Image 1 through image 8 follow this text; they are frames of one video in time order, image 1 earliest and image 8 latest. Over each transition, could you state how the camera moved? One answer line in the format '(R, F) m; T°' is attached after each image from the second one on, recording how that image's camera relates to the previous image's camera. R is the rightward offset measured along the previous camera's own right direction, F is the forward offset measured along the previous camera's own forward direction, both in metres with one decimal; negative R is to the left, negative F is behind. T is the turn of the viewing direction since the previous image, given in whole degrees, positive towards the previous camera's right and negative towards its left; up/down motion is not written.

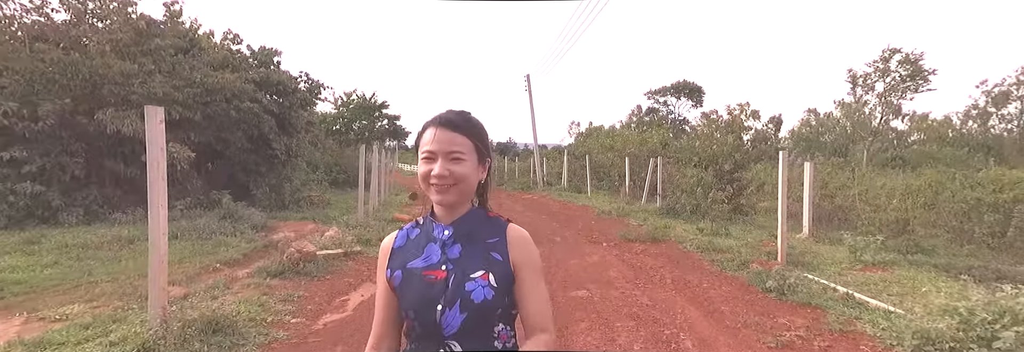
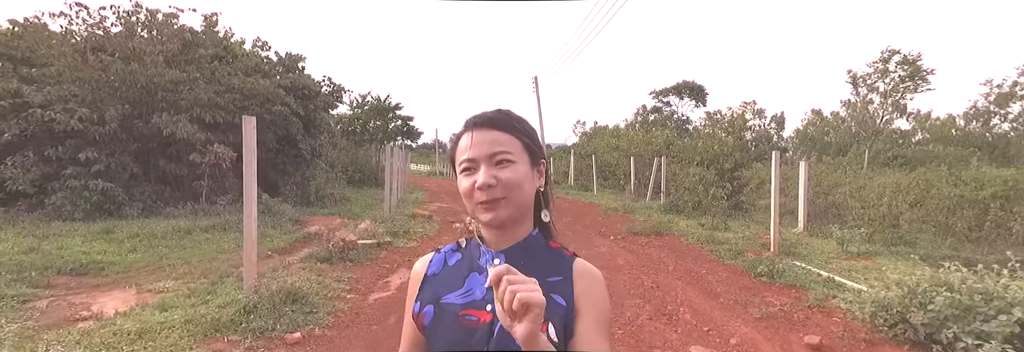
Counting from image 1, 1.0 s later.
(-0.3, -0.8) m; -1°
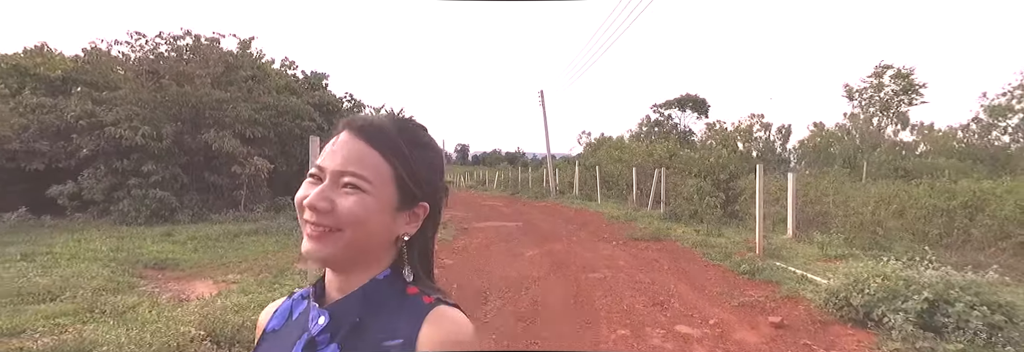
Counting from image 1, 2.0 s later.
(-0.2, -1.0) m; -1°
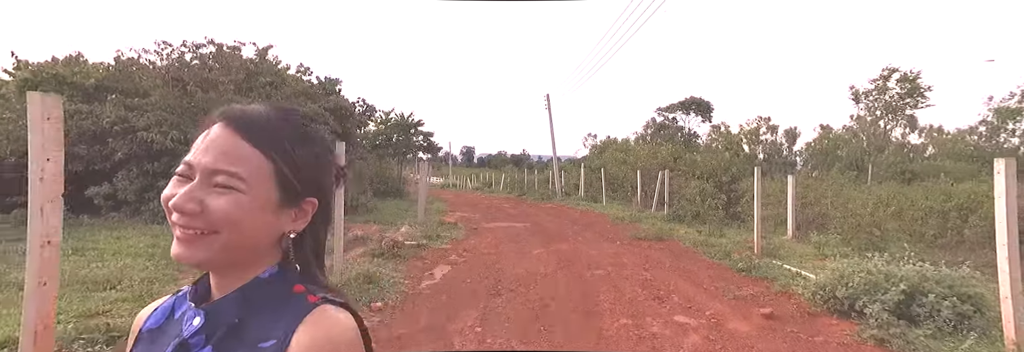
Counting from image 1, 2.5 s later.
(-0.1, -0.4) m; -1°
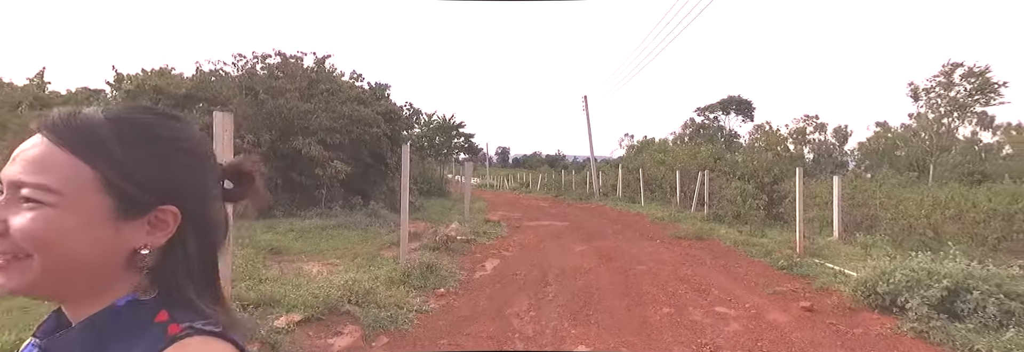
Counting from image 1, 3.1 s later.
(-0.2, -0.5) m; -5°
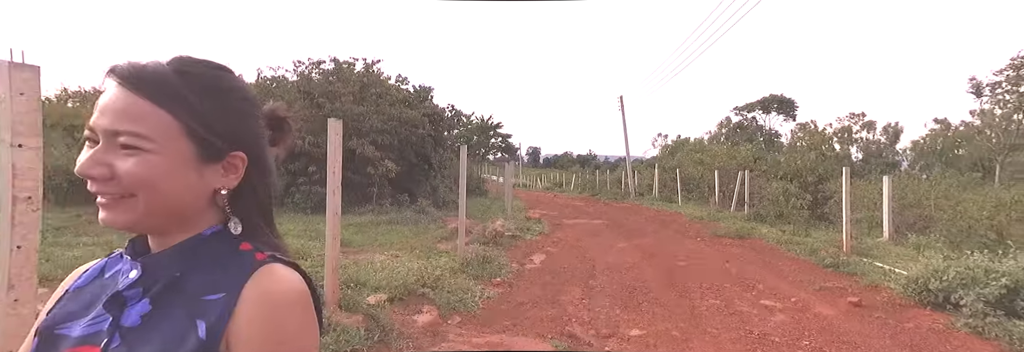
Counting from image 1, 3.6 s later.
(-0.3, -0.5) m; -4°
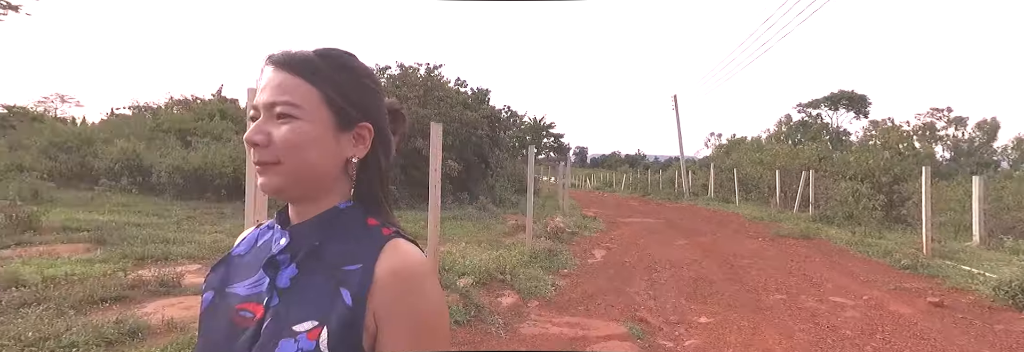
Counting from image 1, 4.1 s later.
(-0.3, -0.5) m; -6°
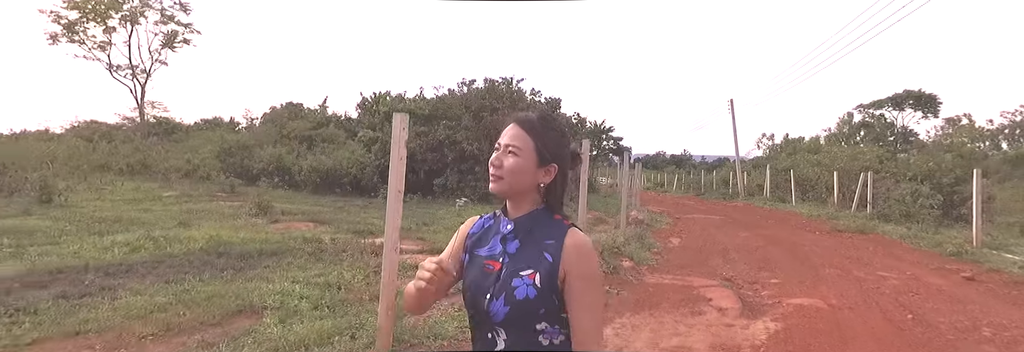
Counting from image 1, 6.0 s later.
(-1.2, -2.1) m; -5°
